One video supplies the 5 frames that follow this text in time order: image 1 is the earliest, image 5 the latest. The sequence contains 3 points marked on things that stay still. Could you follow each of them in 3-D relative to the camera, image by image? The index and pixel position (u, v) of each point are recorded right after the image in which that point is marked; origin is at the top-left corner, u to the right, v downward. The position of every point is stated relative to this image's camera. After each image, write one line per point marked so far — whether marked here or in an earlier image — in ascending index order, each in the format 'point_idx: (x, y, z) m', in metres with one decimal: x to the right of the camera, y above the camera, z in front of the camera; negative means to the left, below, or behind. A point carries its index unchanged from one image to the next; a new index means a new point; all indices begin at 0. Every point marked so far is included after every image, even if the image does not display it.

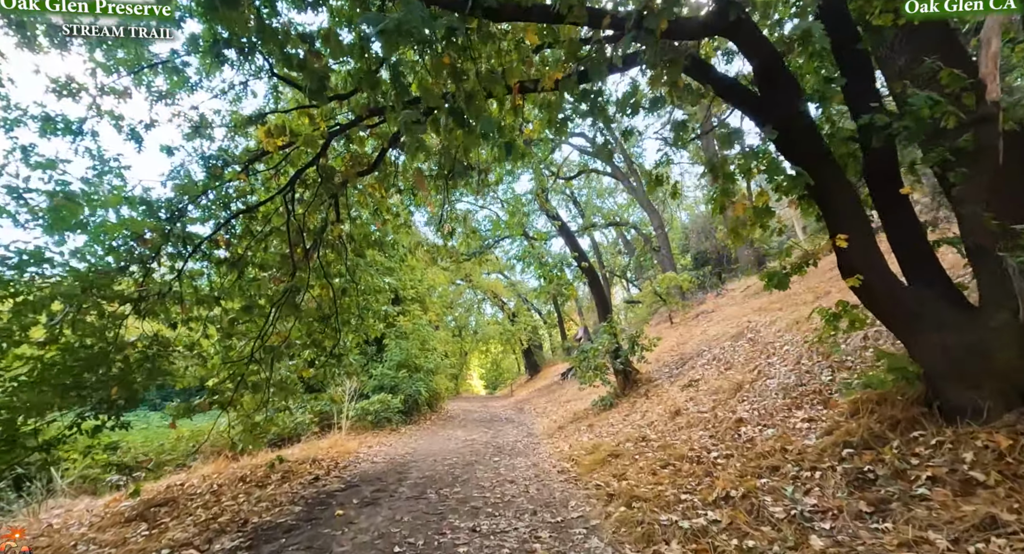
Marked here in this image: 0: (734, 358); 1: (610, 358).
0: (+3.5, -1.3, +7.2) m
1: (+1.9, -1.6, +8.9) m
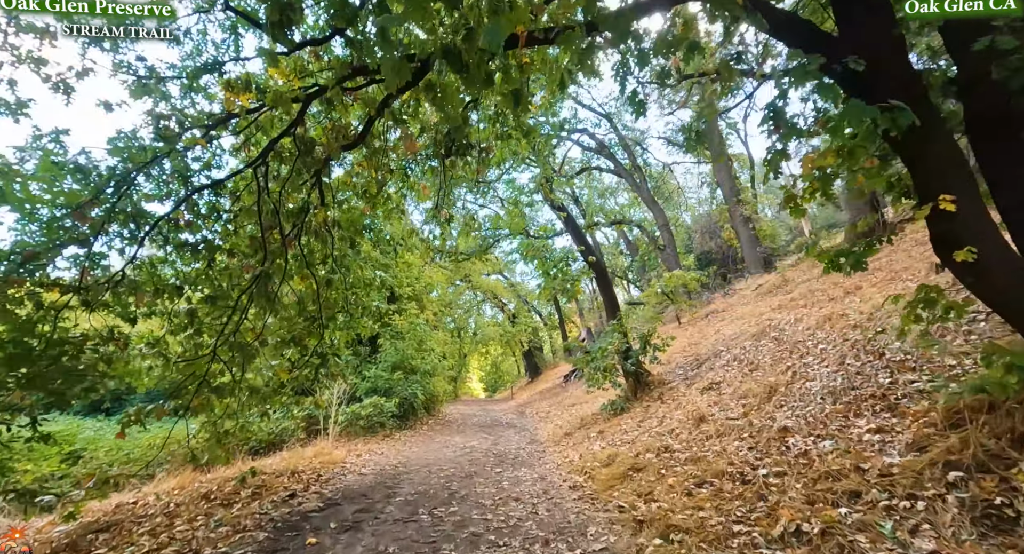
0: (+3.5, -1.2, +6.6) m
1: (+2.0, -1.5, +8.3) m
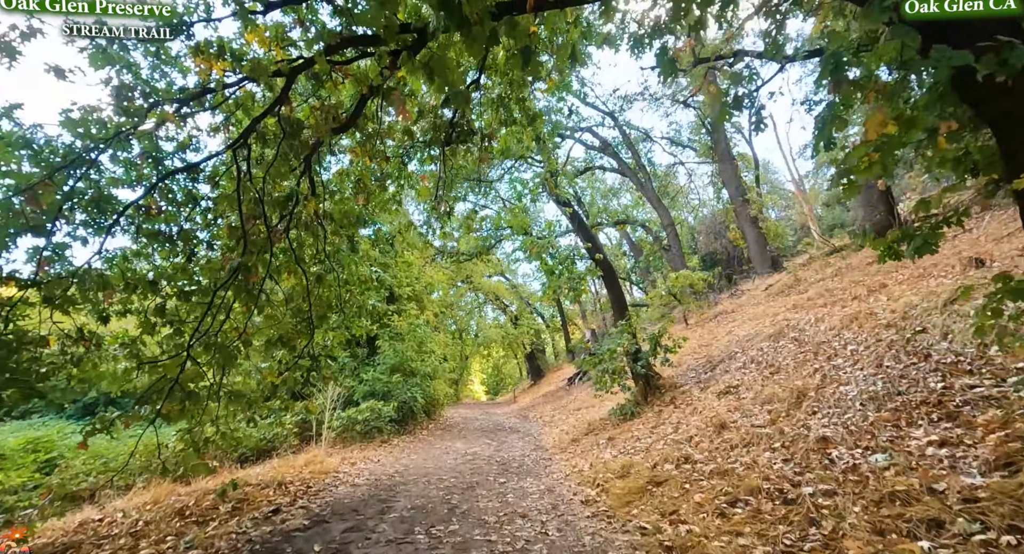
0: (+3.6, -1.1, +6.2) m
1: (+2.0, -1.4, +7.9) m
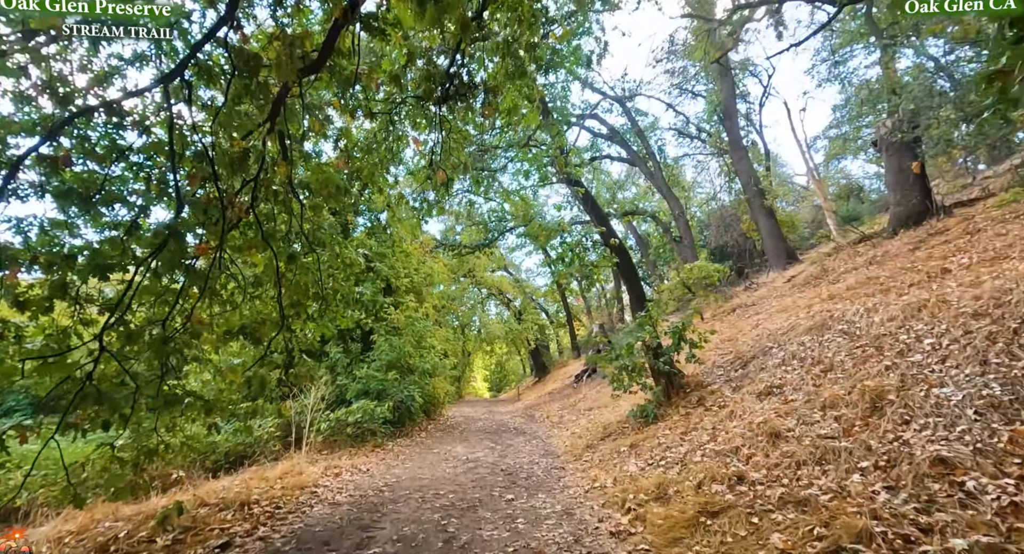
0: (+3.7, -0.9, +5.3) m
1: (+2.1, -1.2, +7.1) m
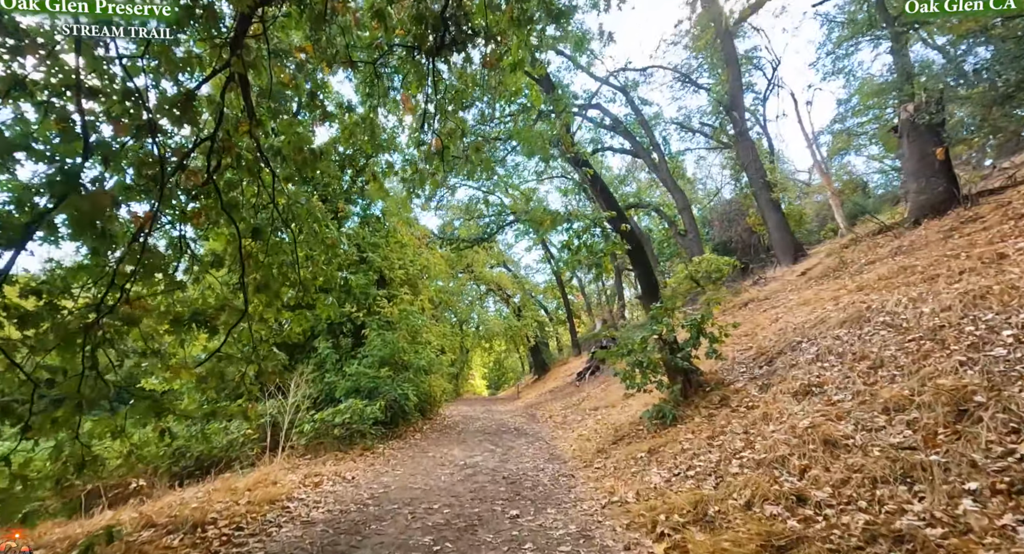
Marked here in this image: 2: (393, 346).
0: (+3.7, -0.8, +4.7) m
1: (+2.2, -1.1, +6.4) m
2: (-2.4, -1.4, +9.5) m
